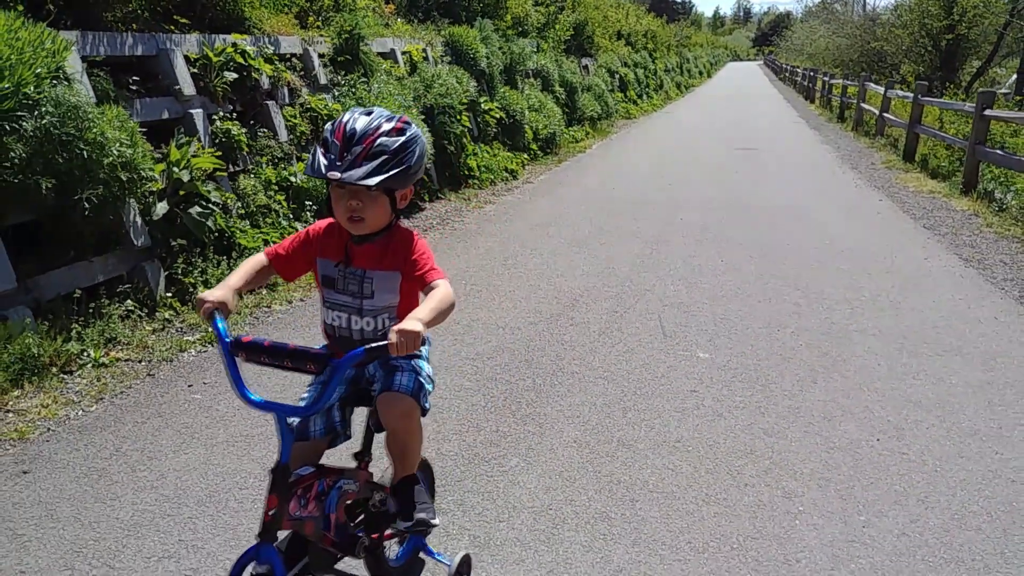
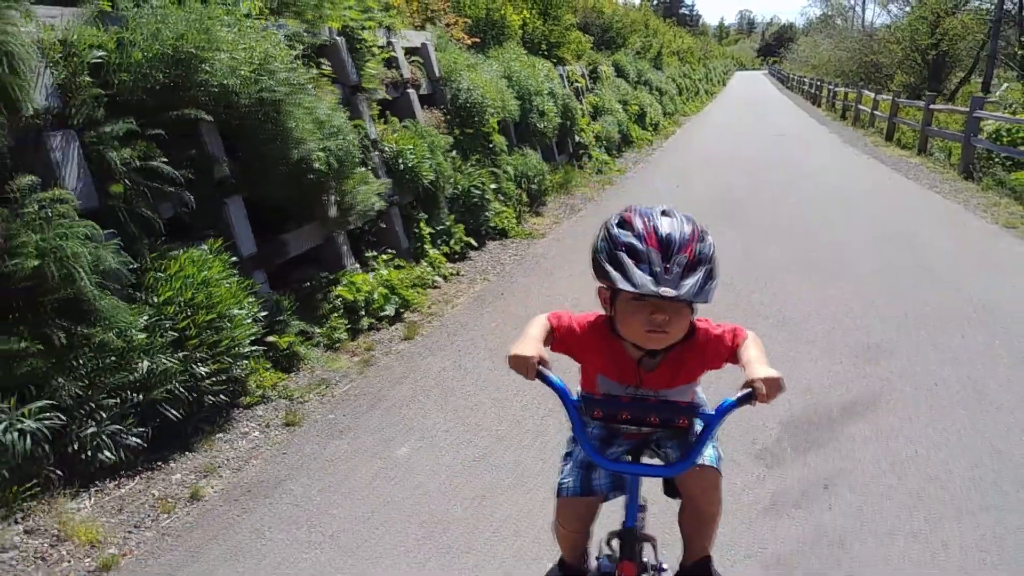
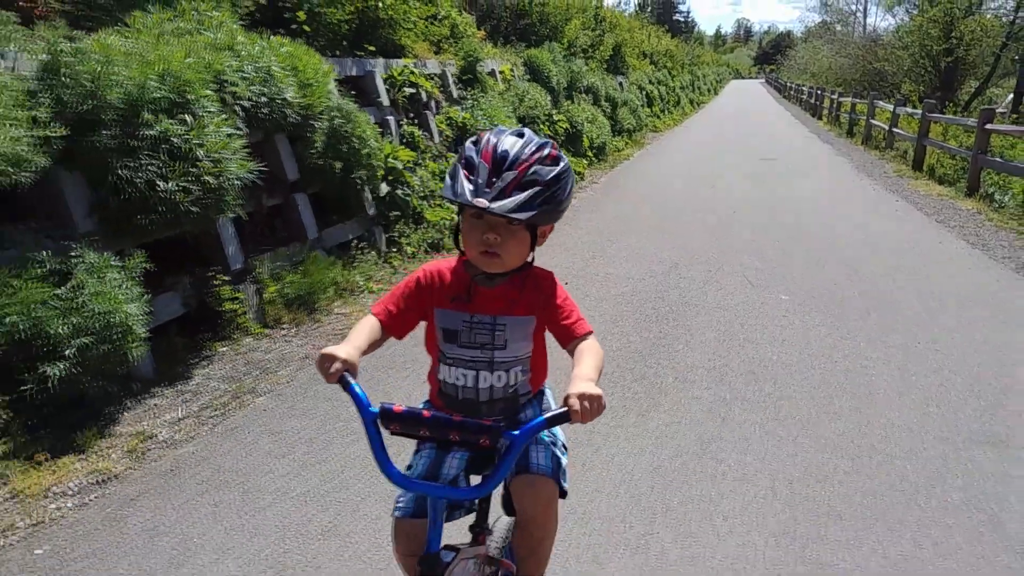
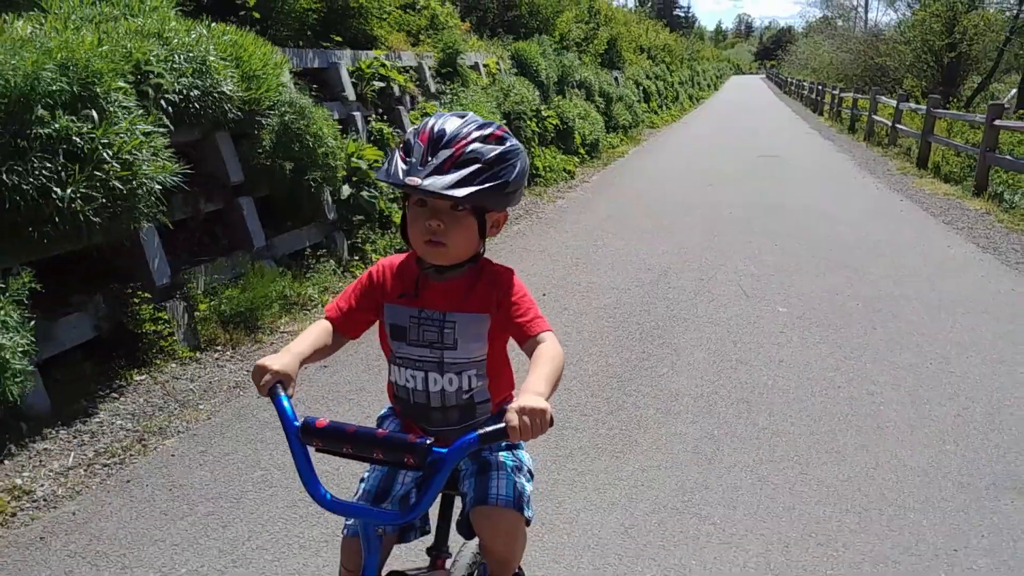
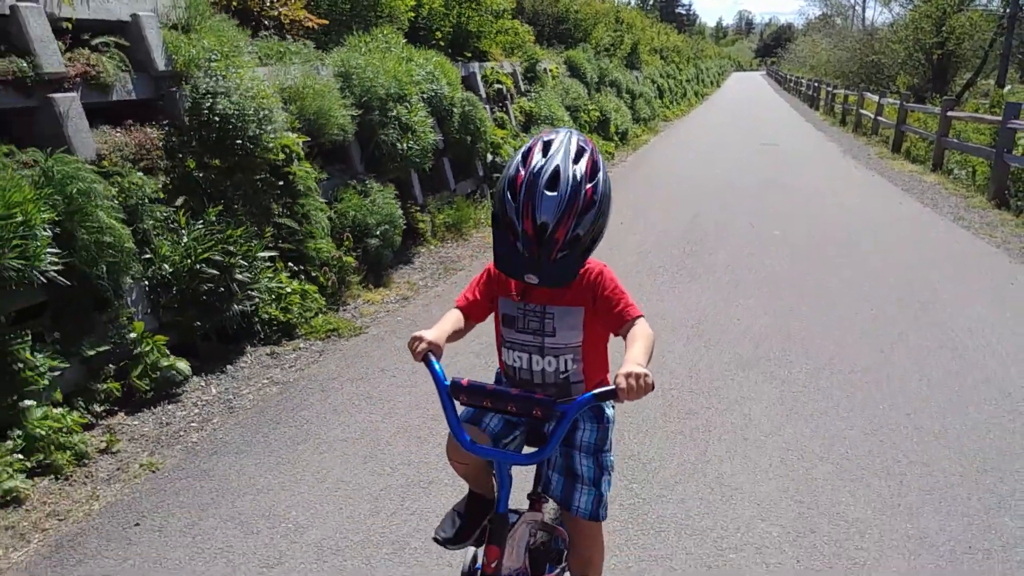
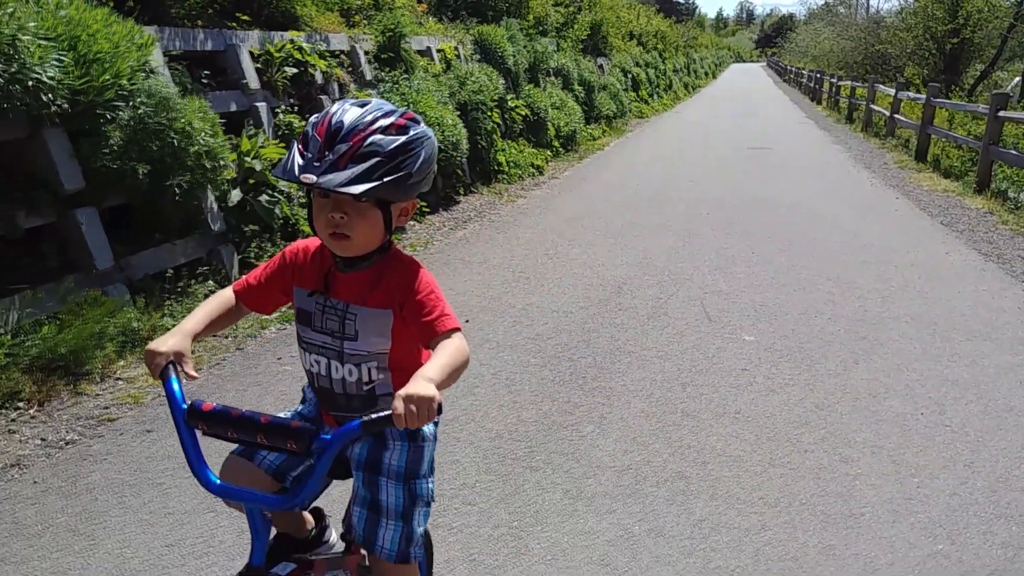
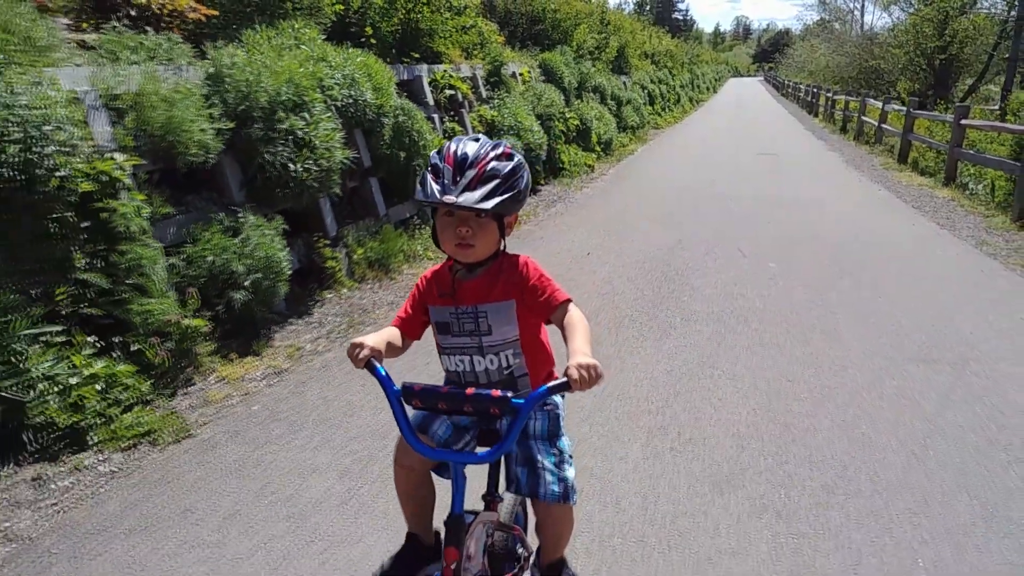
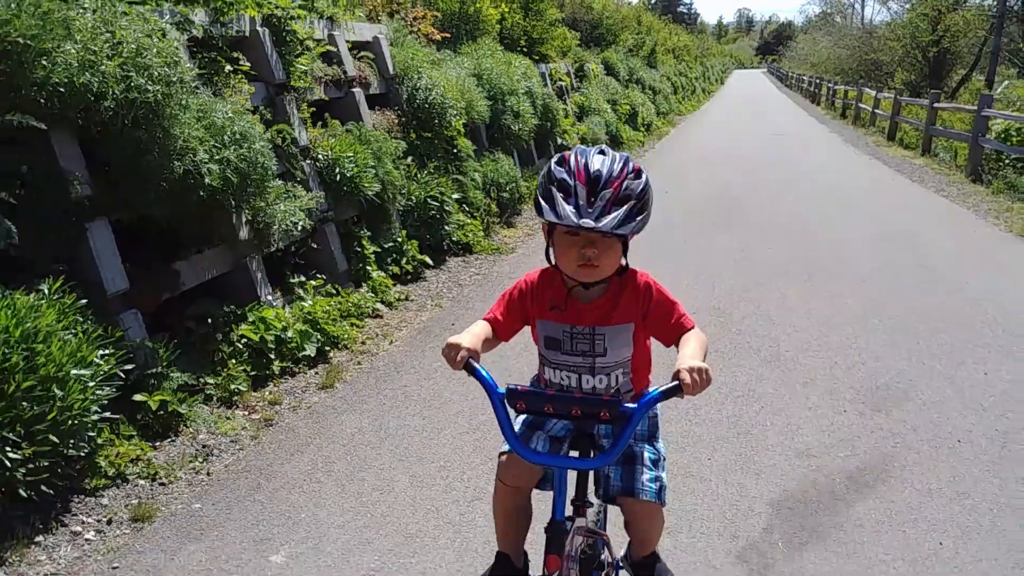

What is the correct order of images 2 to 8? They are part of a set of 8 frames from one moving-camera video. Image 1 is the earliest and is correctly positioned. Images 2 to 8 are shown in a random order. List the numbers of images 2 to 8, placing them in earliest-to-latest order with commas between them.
6, 4, 3, 7, 5, 8, 2
